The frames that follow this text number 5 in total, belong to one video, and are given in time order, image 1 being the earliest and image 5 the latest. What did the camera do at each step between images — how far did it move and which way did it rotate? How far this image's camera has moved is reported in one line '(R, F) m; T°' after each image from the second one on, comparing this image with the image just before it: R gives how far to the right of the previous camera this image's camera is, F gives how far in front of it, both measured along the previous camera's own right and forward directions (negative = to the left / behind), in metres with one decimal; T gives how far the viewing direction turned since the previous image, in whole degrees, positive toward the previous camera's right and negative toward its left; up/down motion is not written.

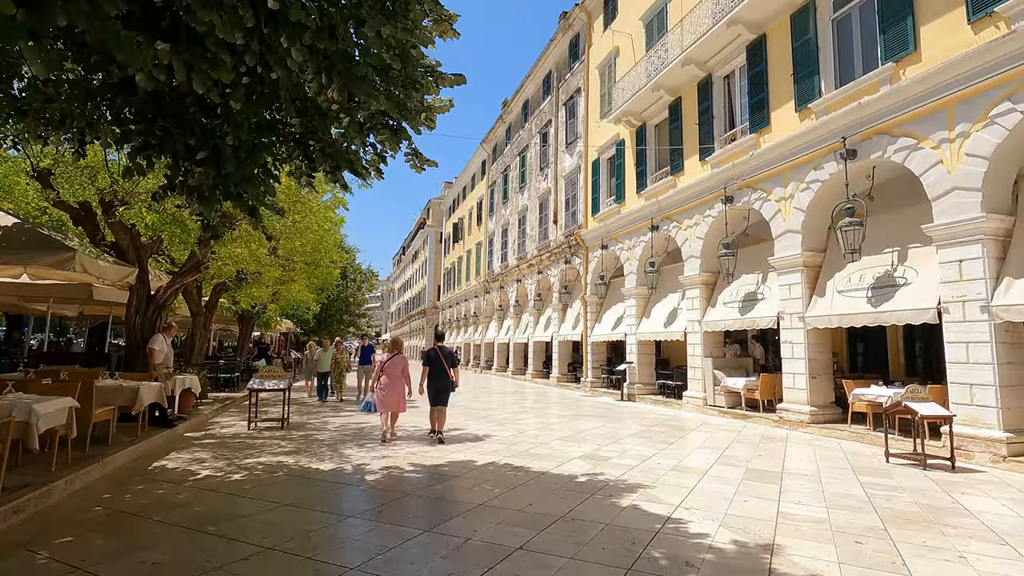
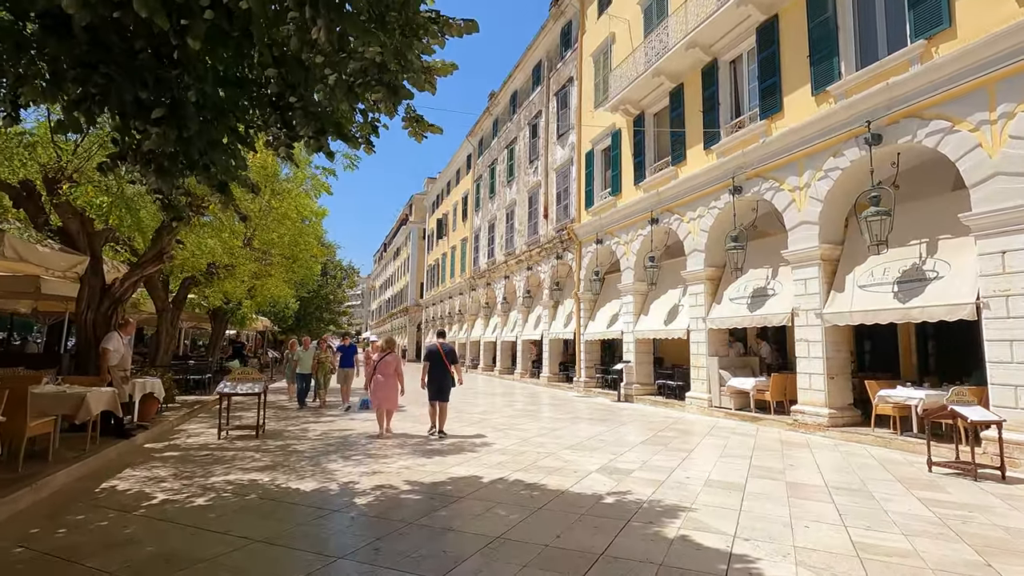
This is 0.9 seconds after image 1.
(-0.3, +0.8) m; +2°
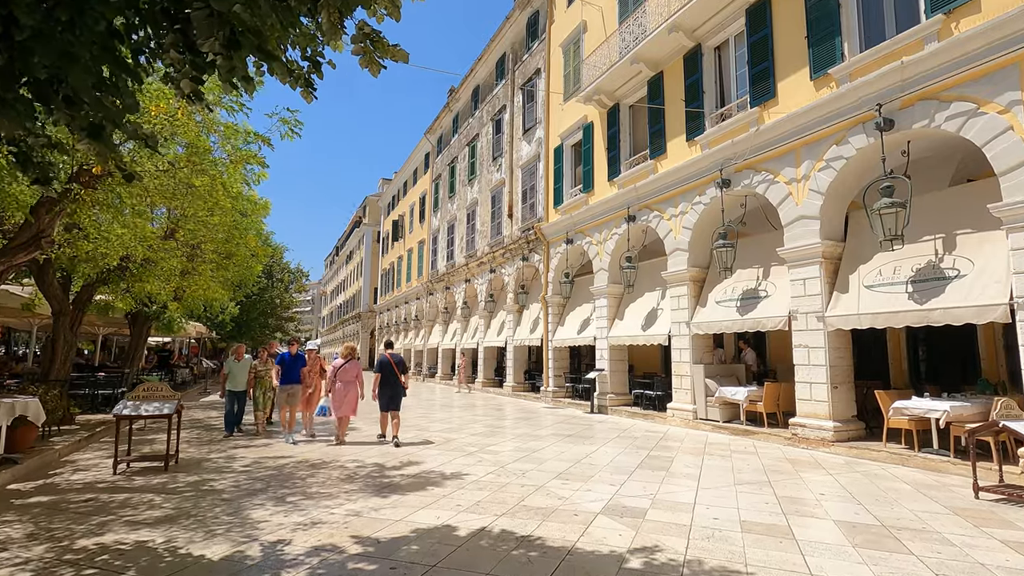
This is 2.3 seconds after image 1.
(-0.2, +1.3) m; +5°
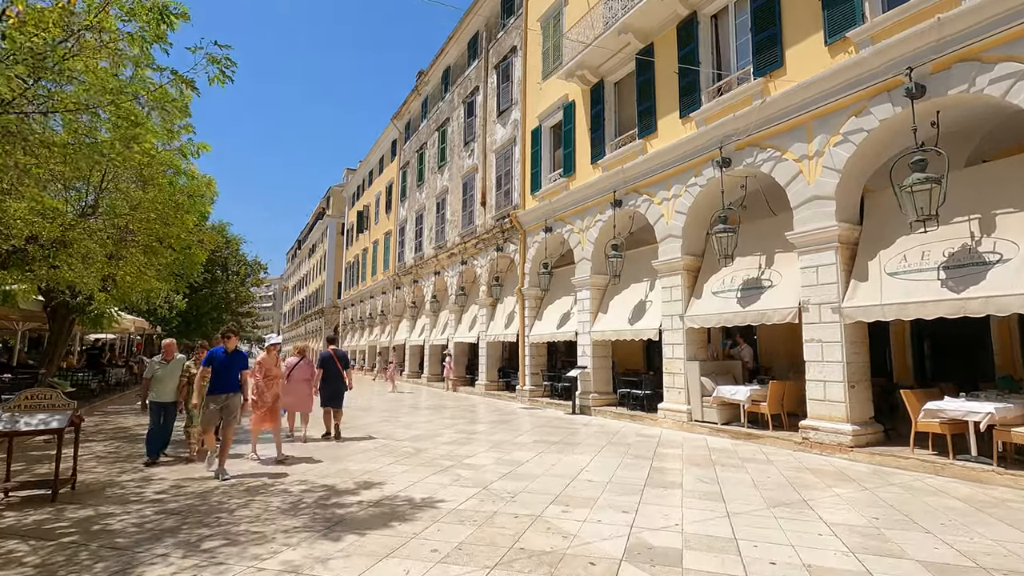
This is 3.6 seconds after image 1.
(-0.2, +1.2) m; +3°
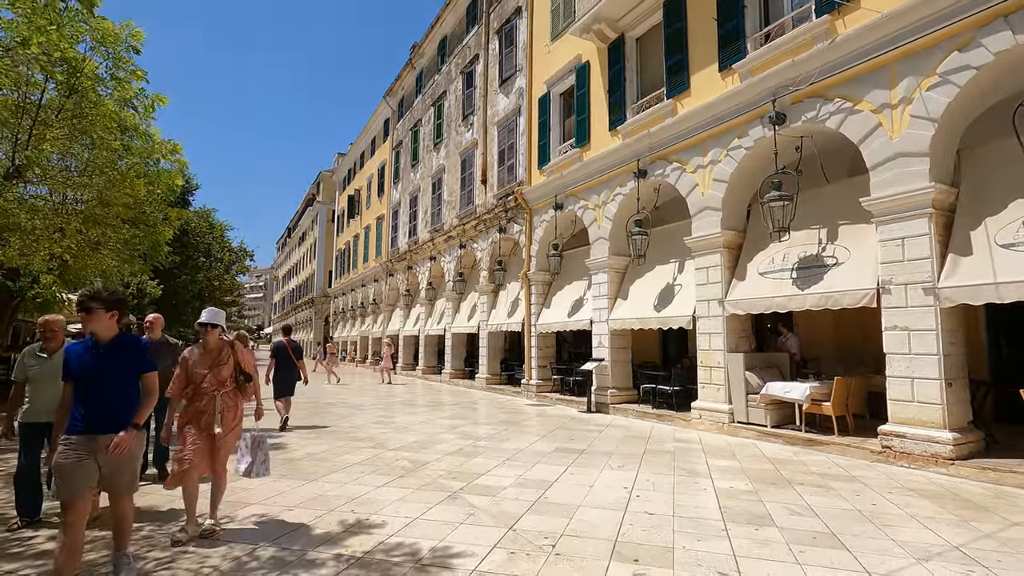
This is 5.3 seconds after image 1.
(-0.3, +1.5) m; +1°
